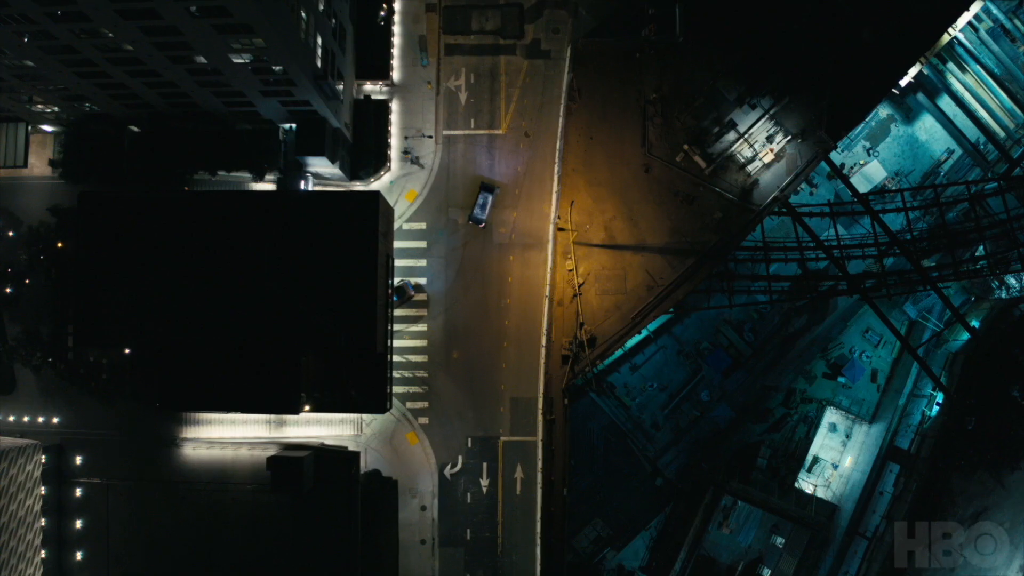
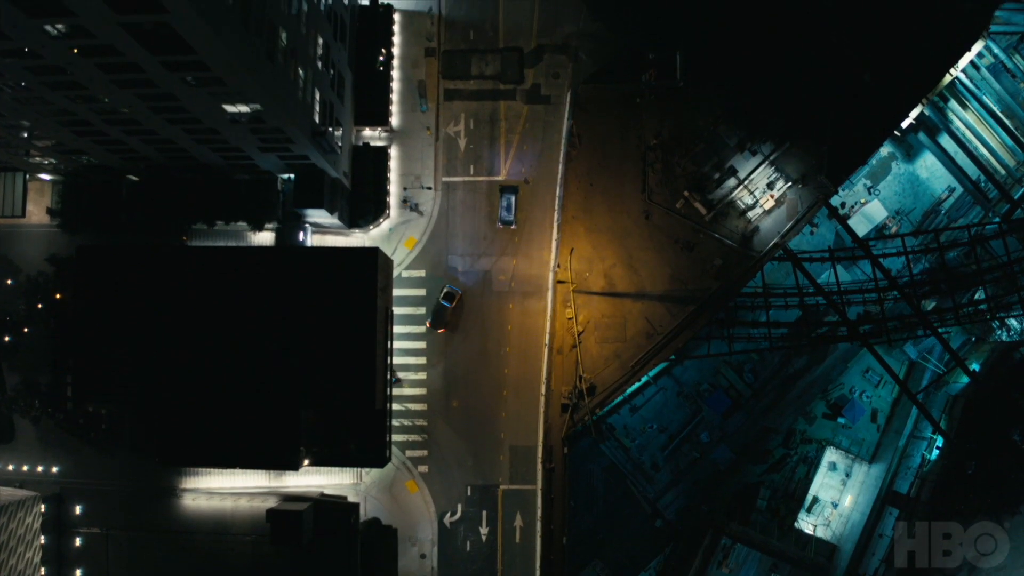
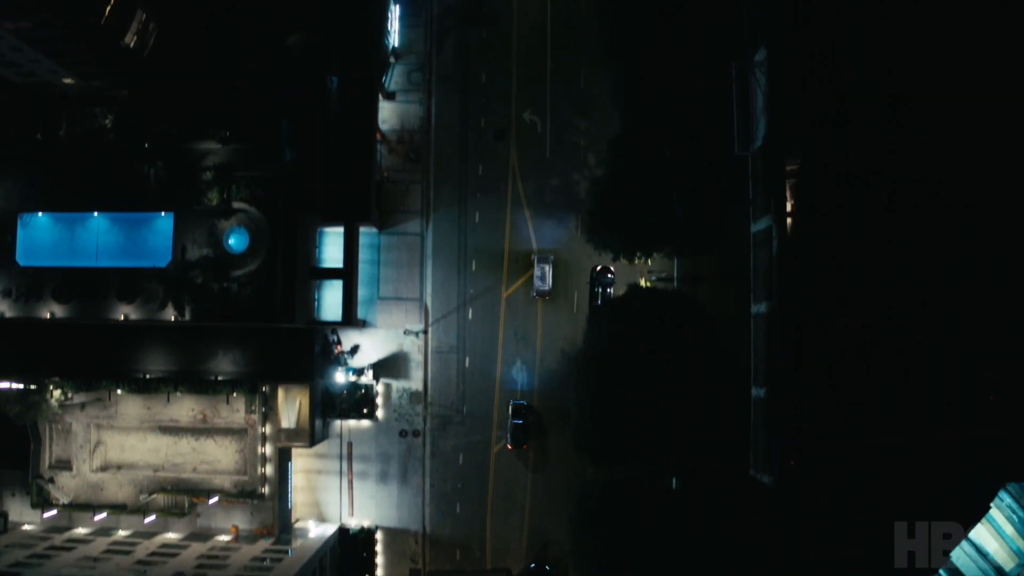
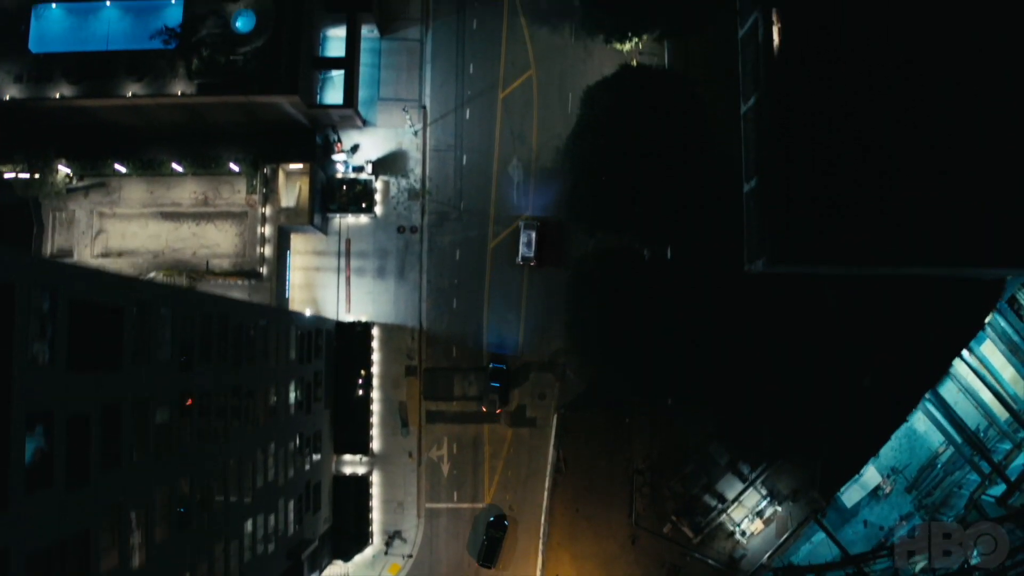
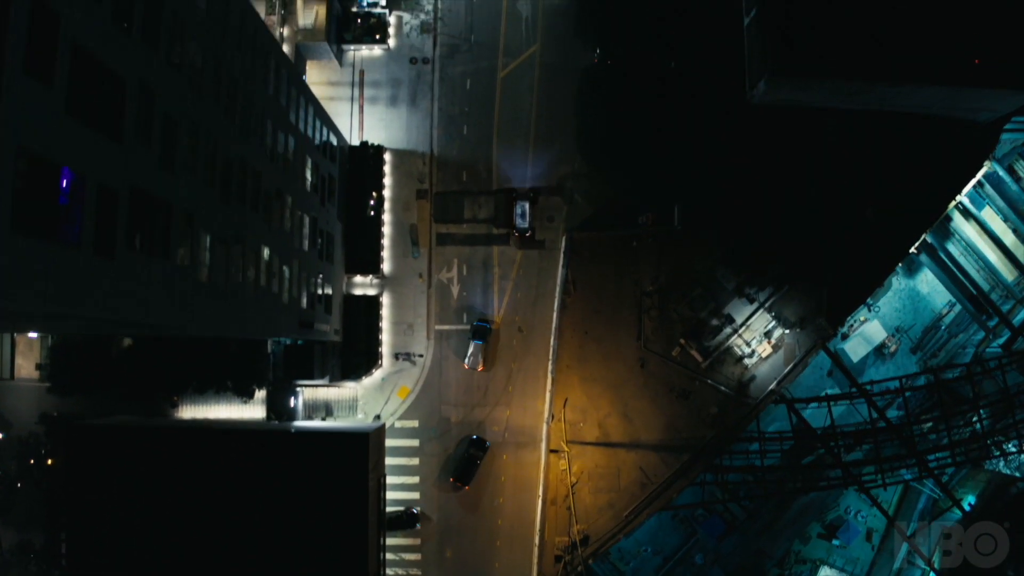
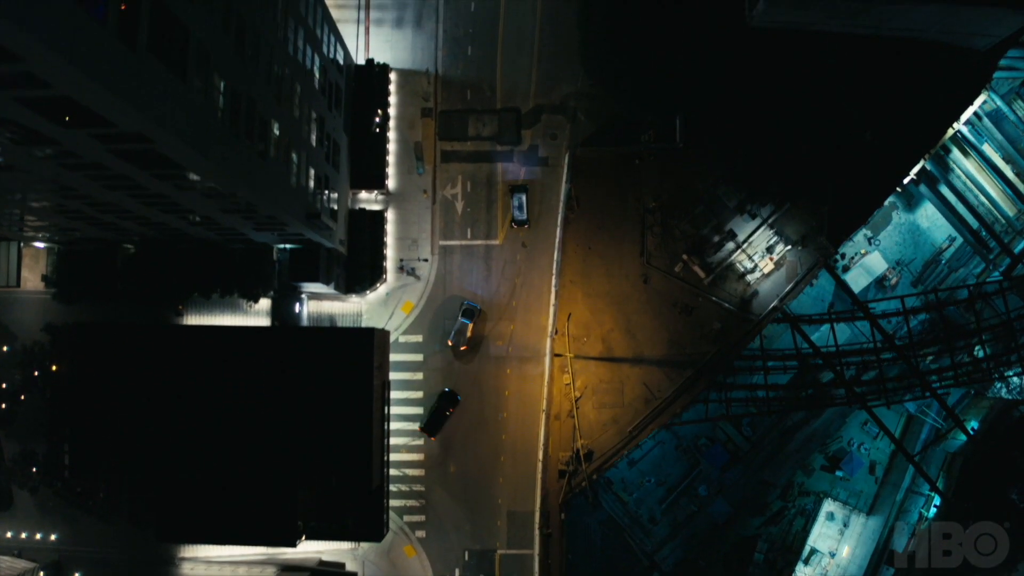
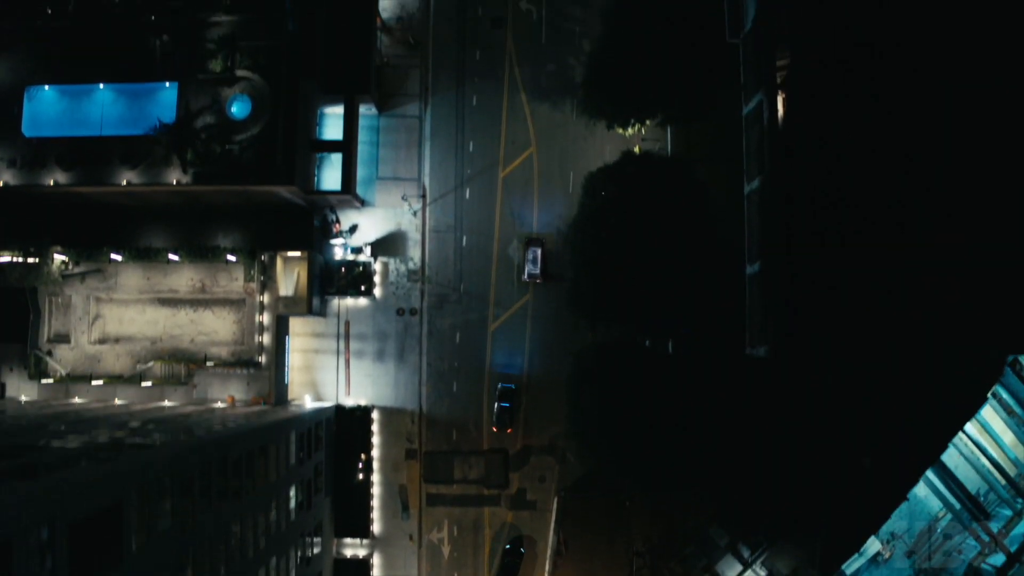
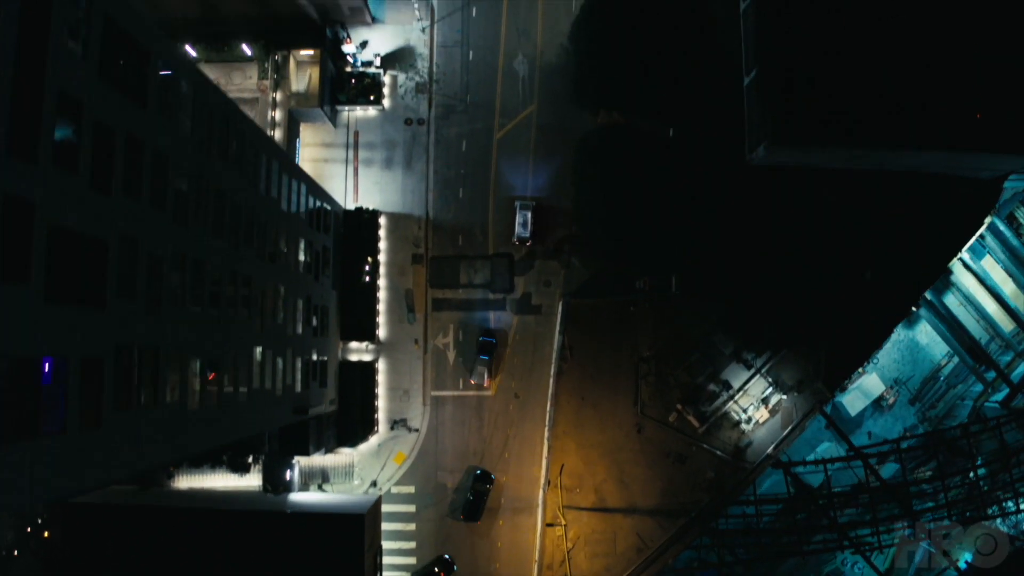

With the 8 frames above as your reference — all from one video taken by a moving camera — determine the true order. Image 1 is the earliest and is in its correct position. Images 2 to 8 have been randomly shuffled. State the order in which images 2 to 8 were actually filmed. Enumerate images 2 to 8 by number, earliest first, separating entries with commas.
2, 6, 5, 8, 4, 7, 3
